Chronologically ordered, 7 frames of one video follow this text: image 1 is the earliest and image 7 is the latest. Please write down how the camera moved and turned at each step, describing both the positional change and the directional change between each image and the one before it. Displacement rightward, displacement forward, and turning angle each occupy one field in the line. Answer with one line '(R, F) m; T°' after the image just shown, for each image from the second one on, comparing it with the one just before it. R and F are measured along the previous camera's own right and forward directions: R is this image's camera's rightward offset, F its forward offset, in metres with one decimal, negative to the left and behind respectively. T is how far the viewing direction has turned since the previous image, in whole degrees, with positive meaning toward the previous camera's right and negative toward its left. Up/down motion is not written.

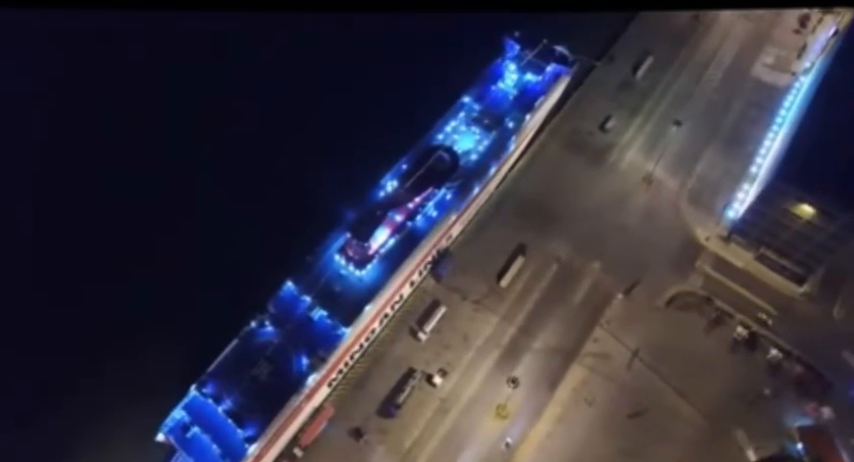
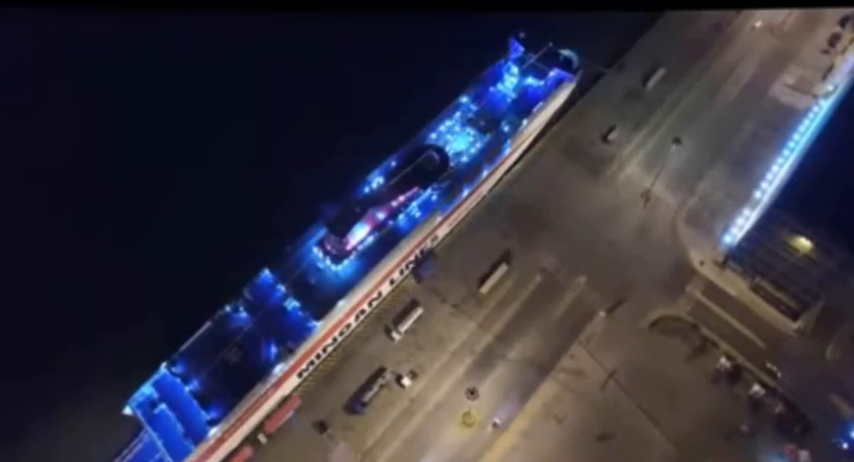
(+2.0, +0.5) m; -2°
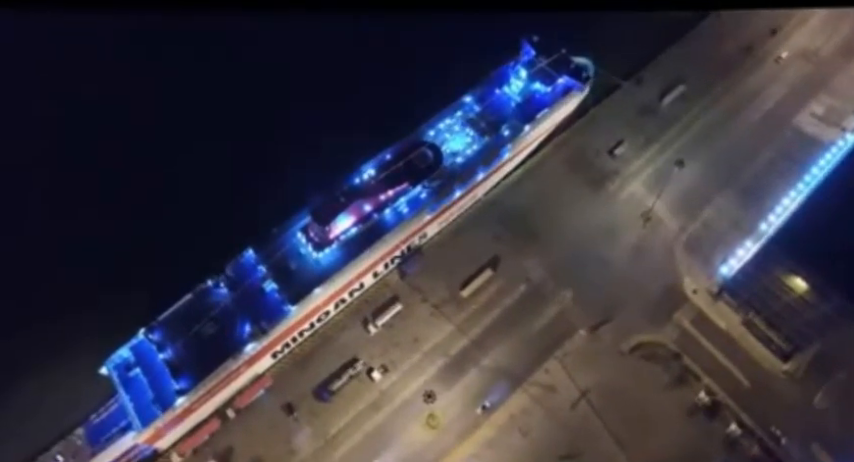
(+2.3, +0.3) m; -3°
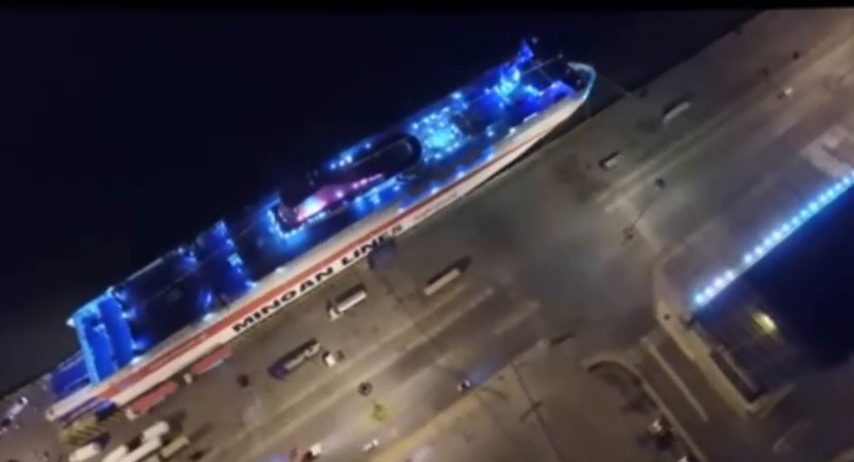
(+3.1, +0.3) m; -3°
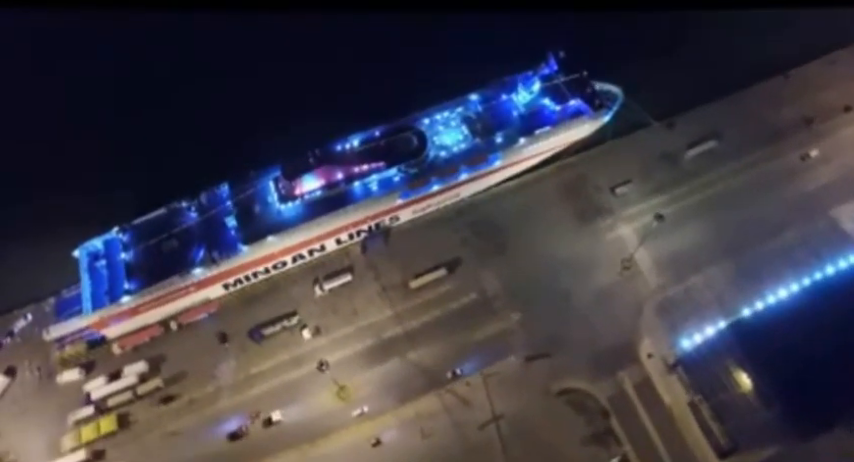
(+3.2, 0.0) m; -6°
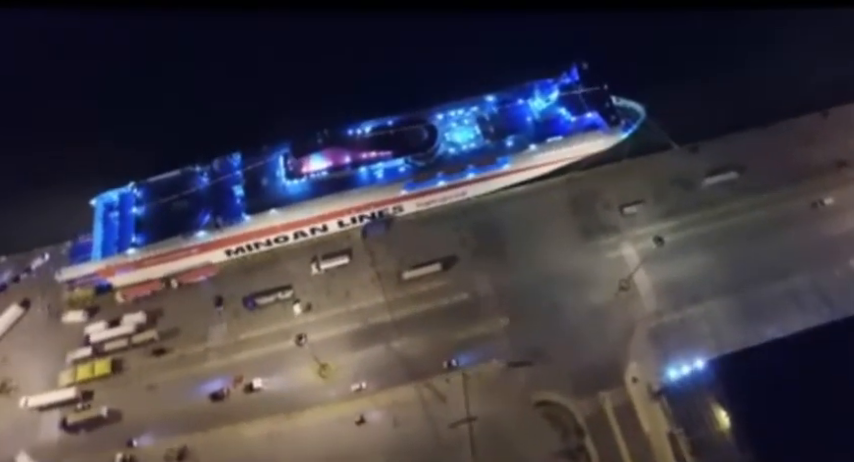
(+1.5, -0.1) m; -3°
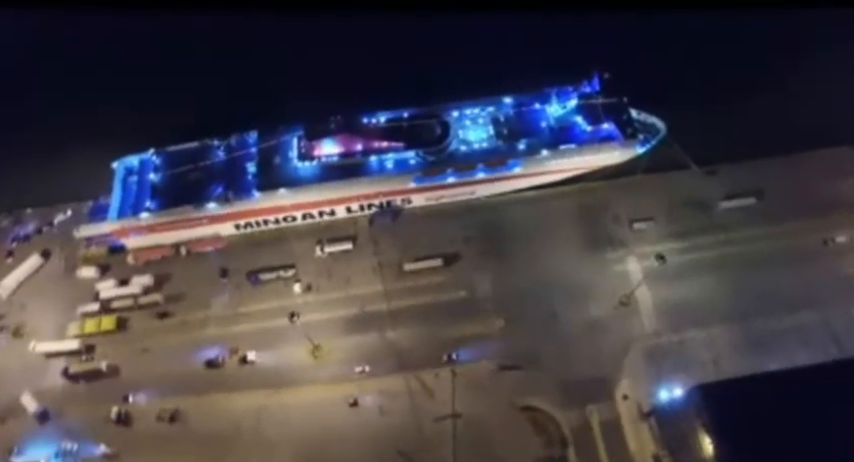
(0.0, -0.1) m; 0°
